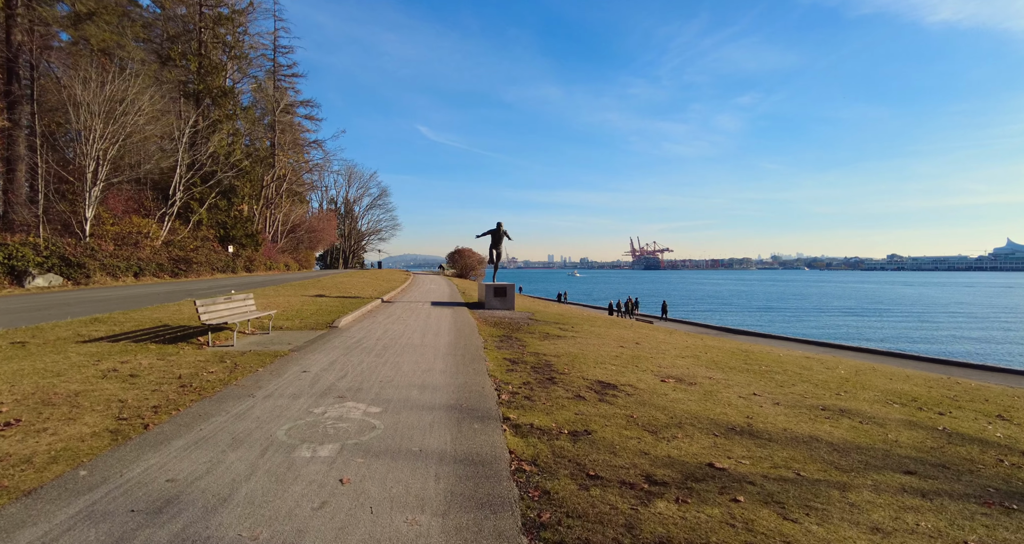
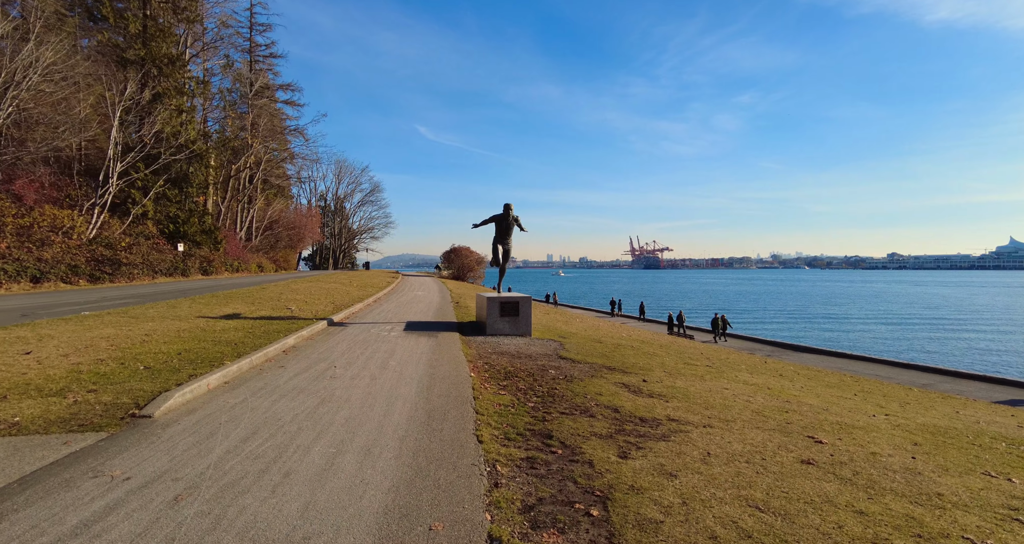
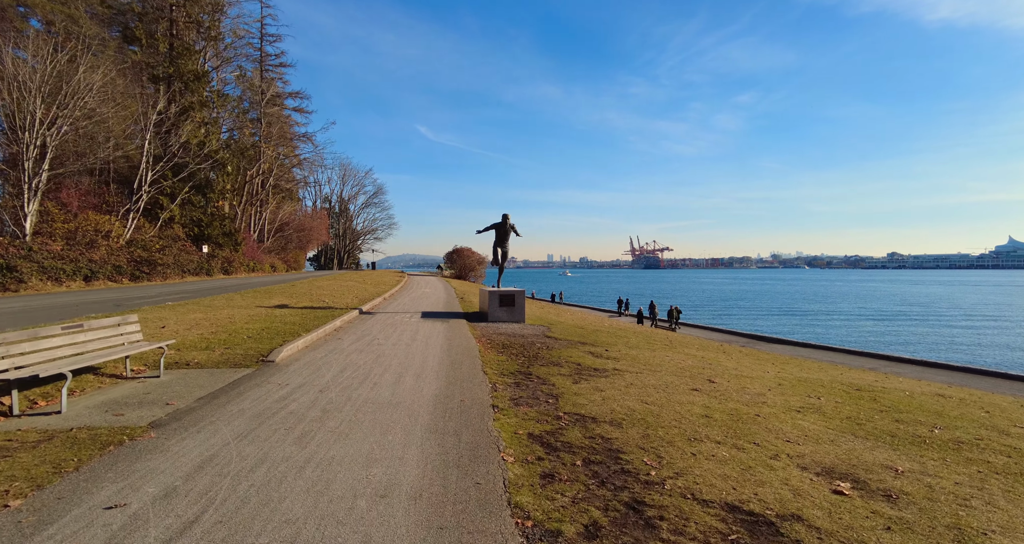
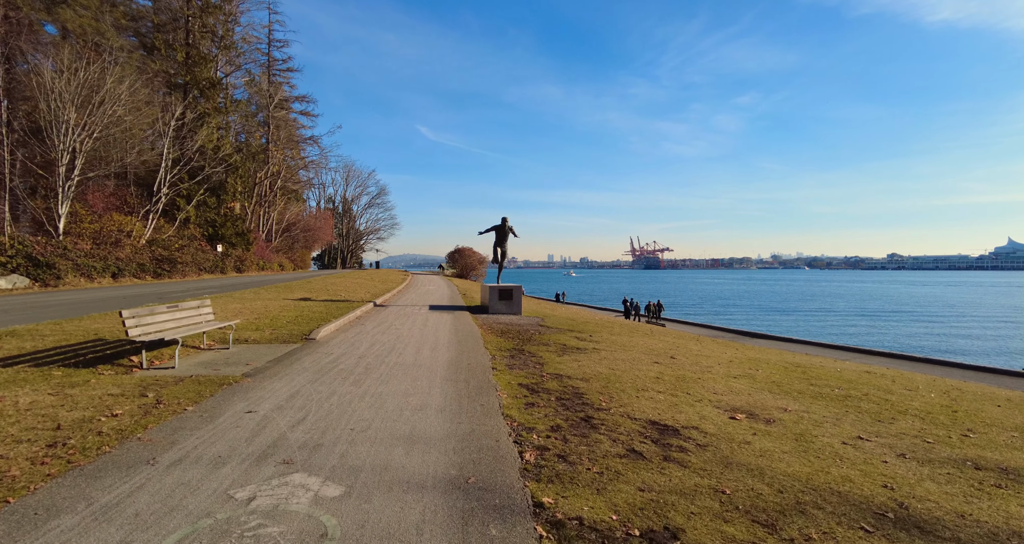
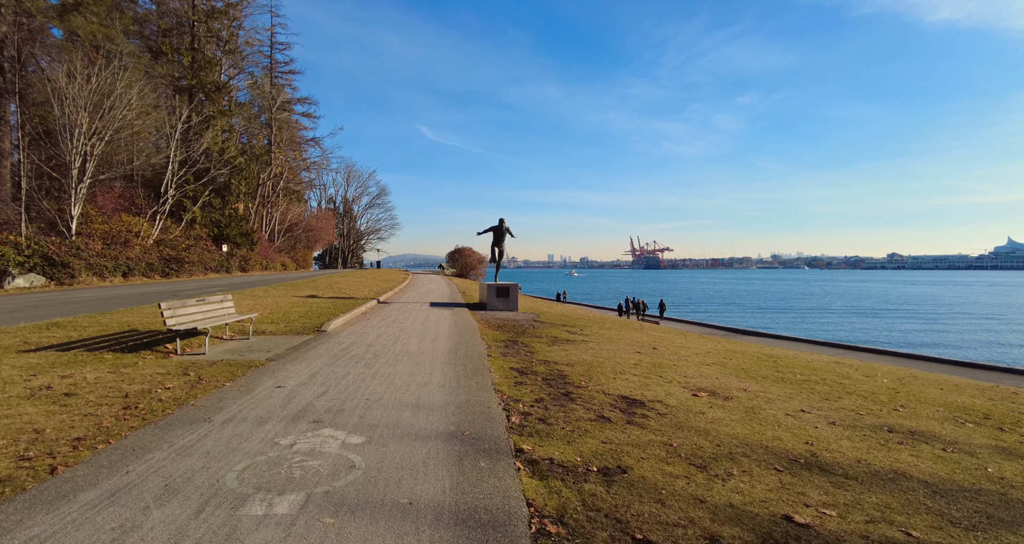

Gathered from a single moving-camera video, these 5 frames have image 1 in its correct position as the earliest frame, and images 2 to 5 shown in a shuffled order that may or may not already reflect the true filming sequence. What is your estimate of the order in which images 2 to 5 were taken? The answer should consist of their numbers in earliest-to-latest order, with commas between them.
5, 4, 3, 2
